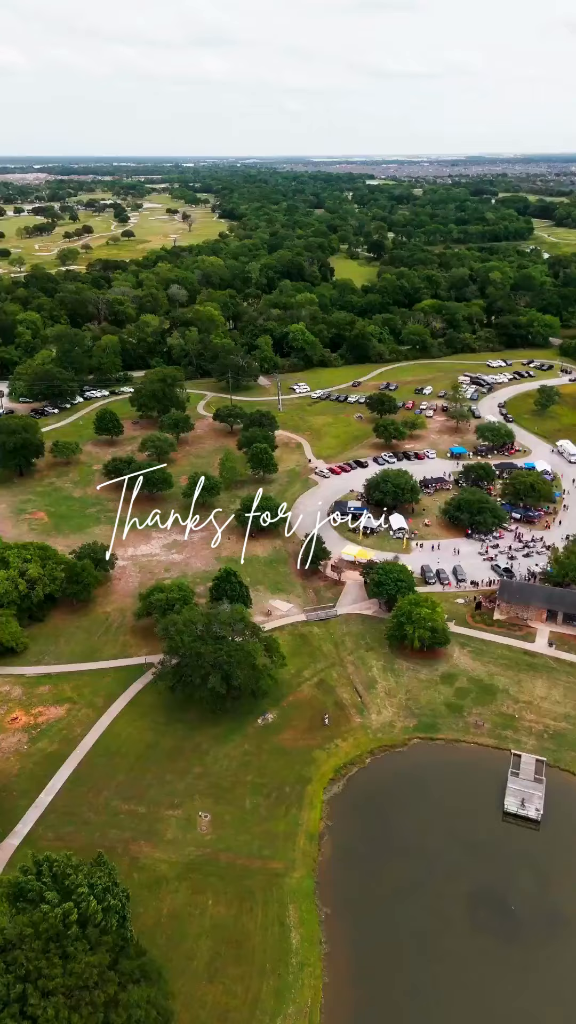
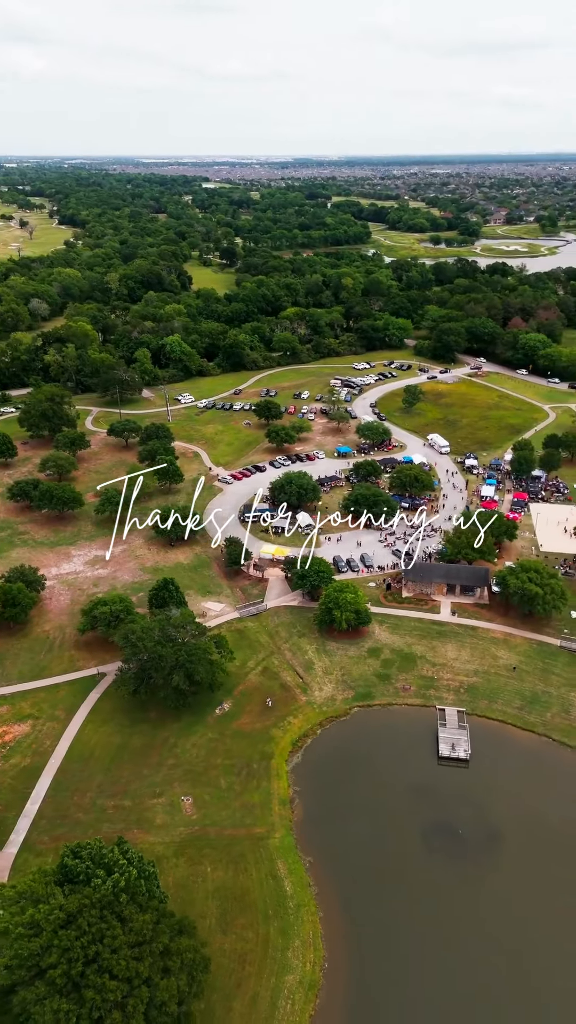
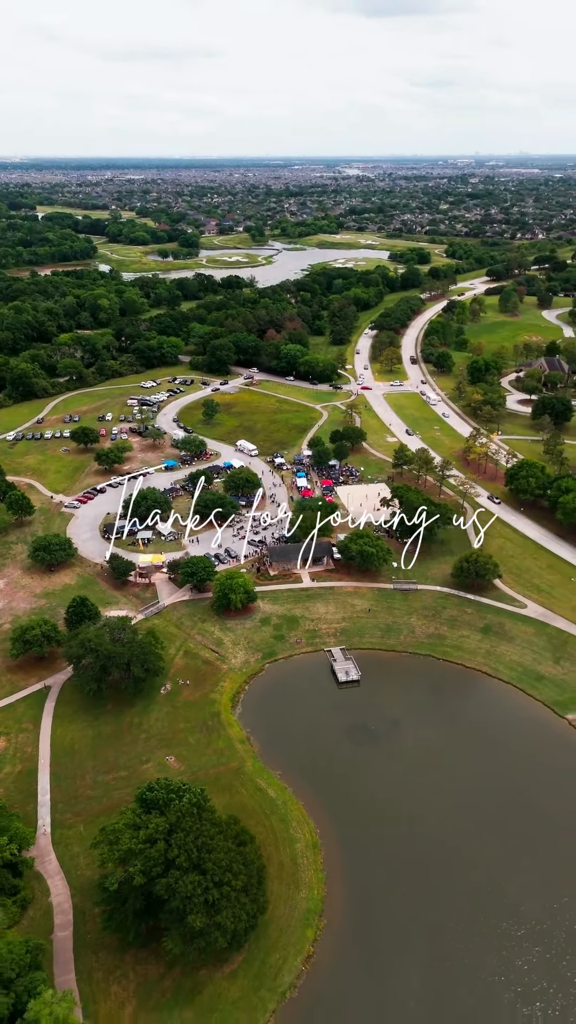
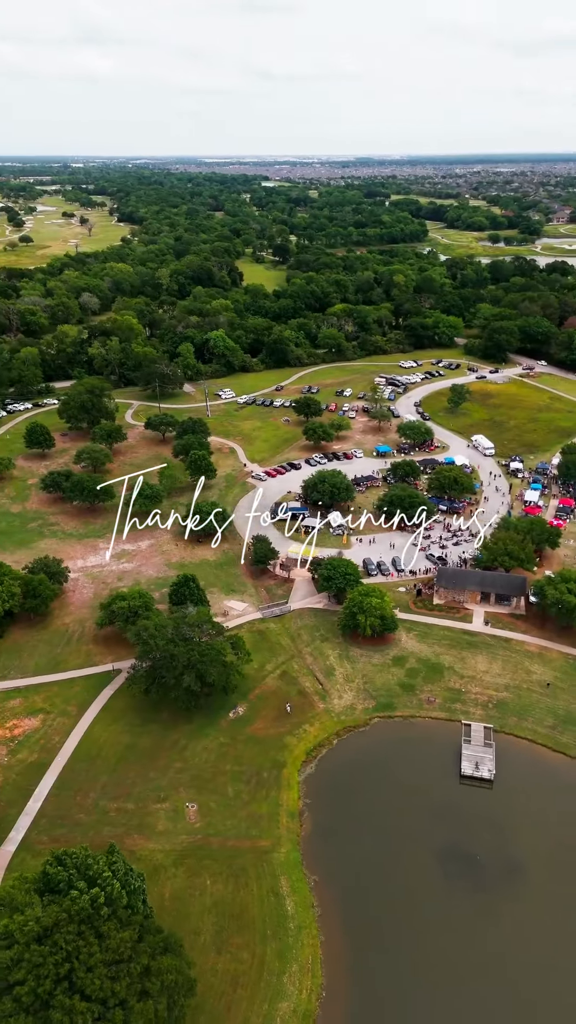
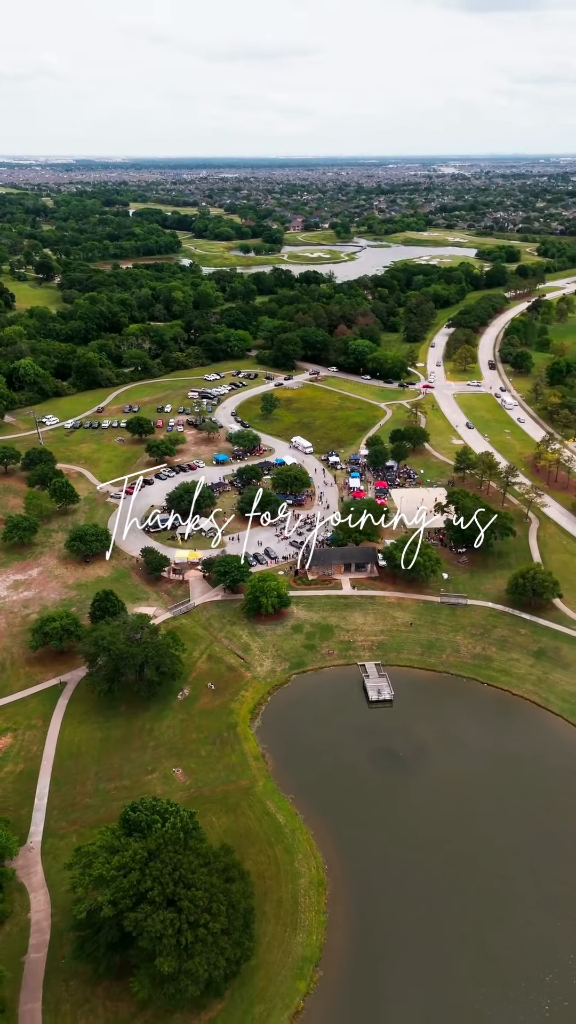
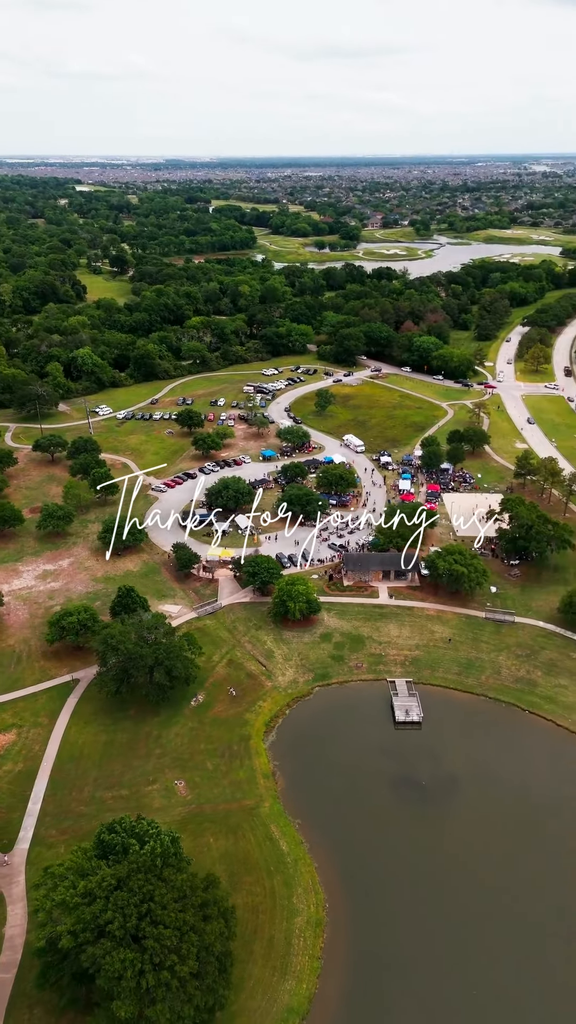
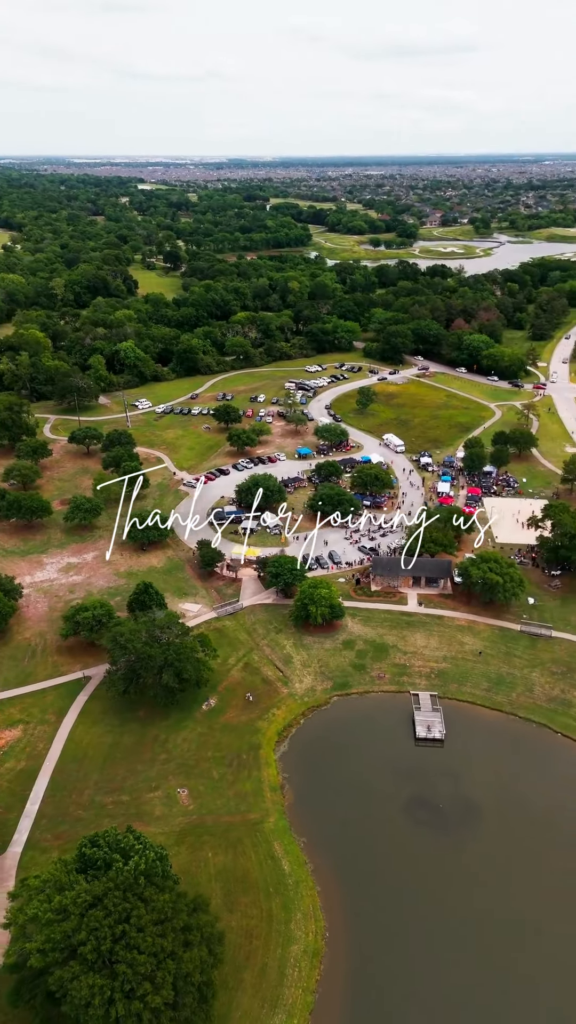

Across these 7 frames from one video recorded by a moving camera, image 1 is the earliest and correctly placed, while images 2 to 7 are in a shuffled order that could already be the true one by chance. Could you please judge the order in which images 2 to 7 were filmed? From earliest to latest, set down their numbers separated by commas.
4, 2, 7, 6, 5, 3
